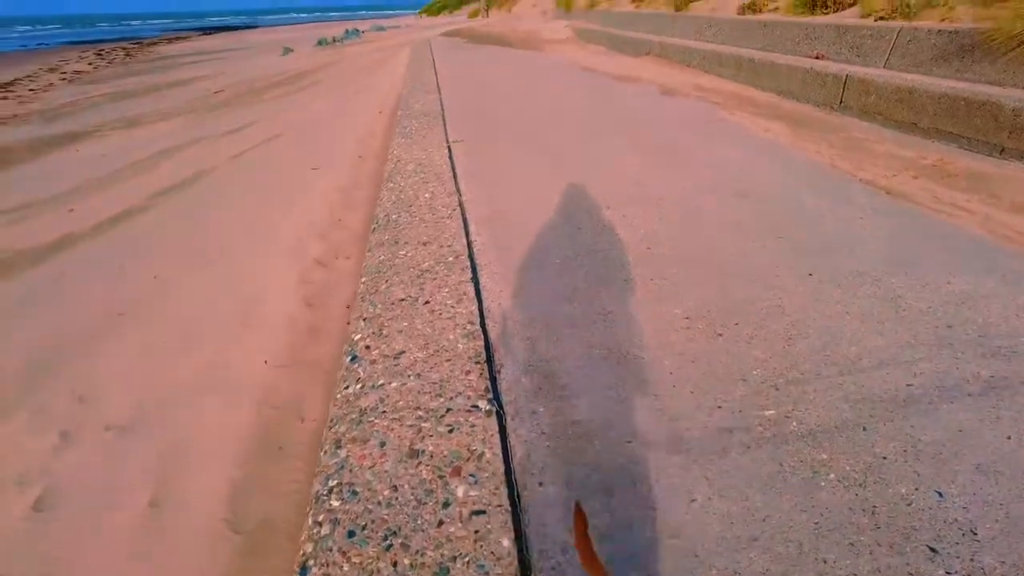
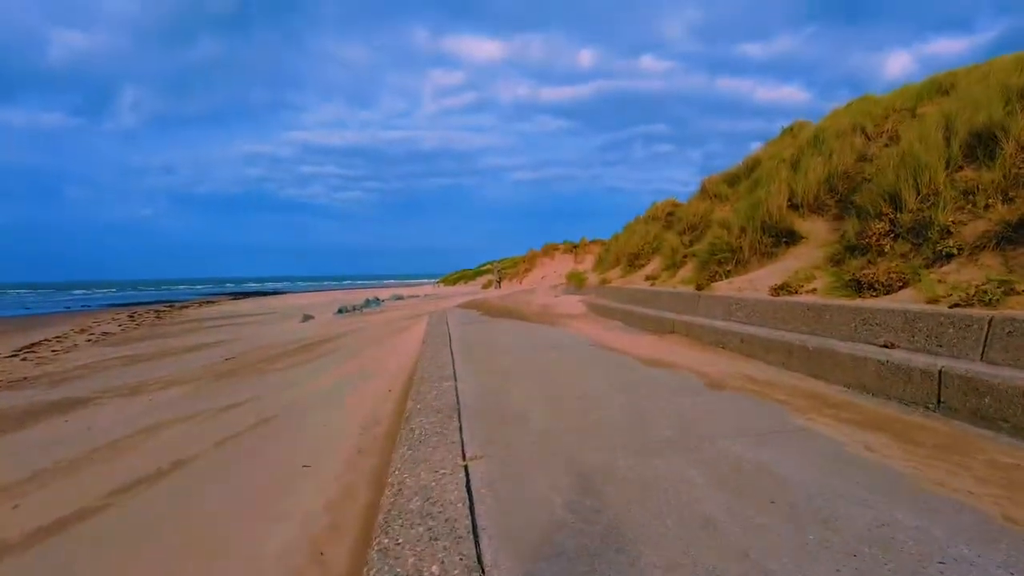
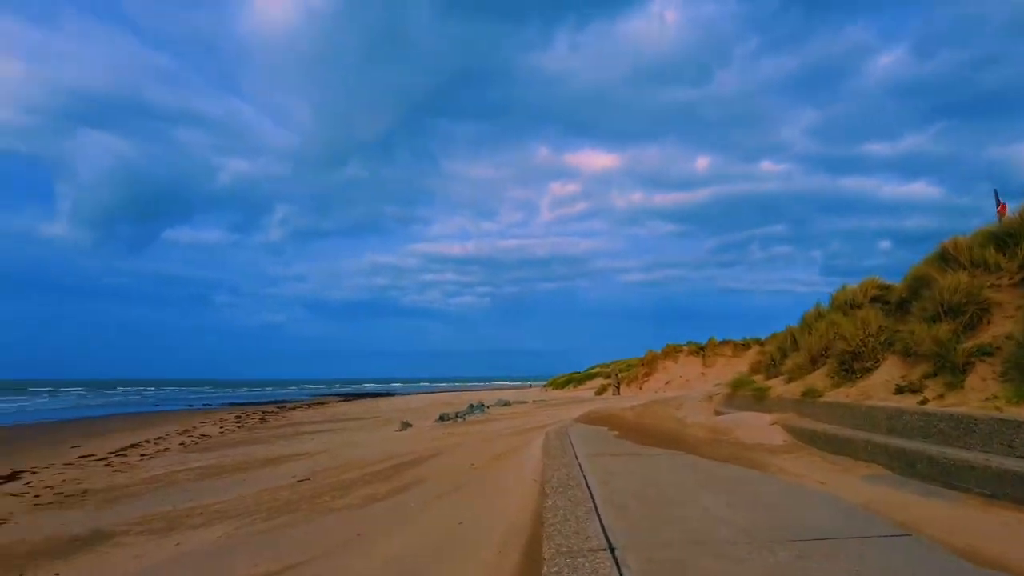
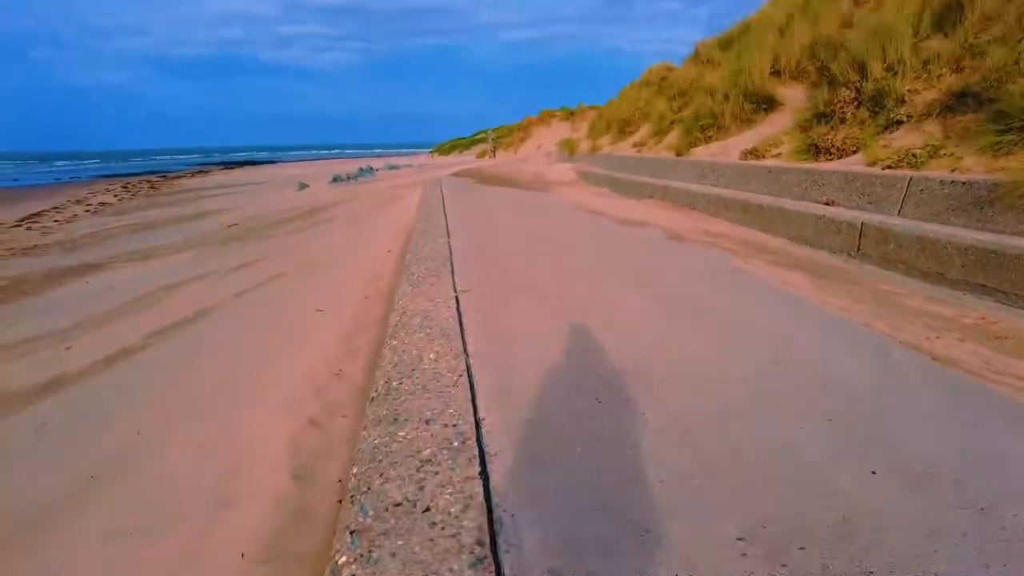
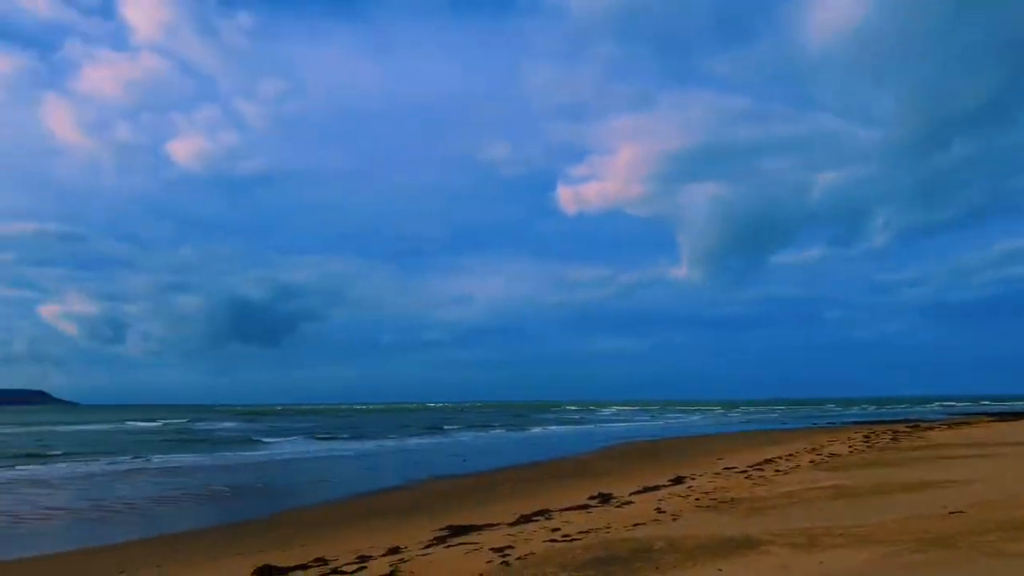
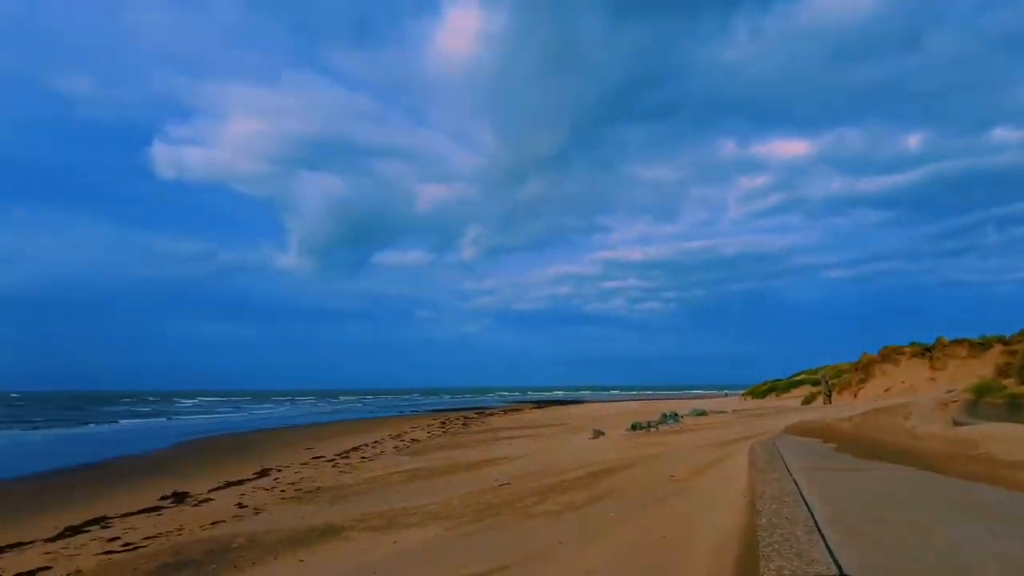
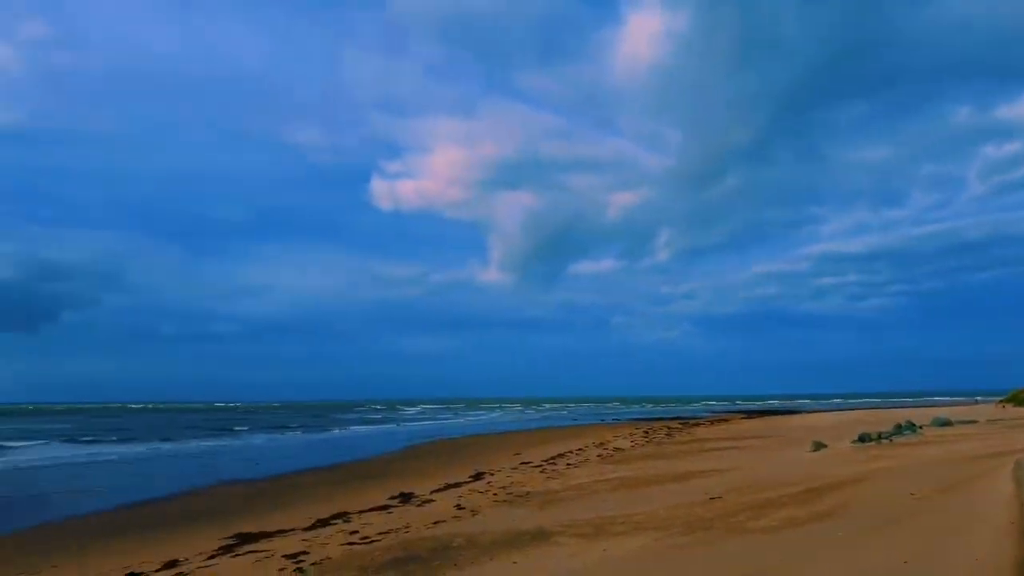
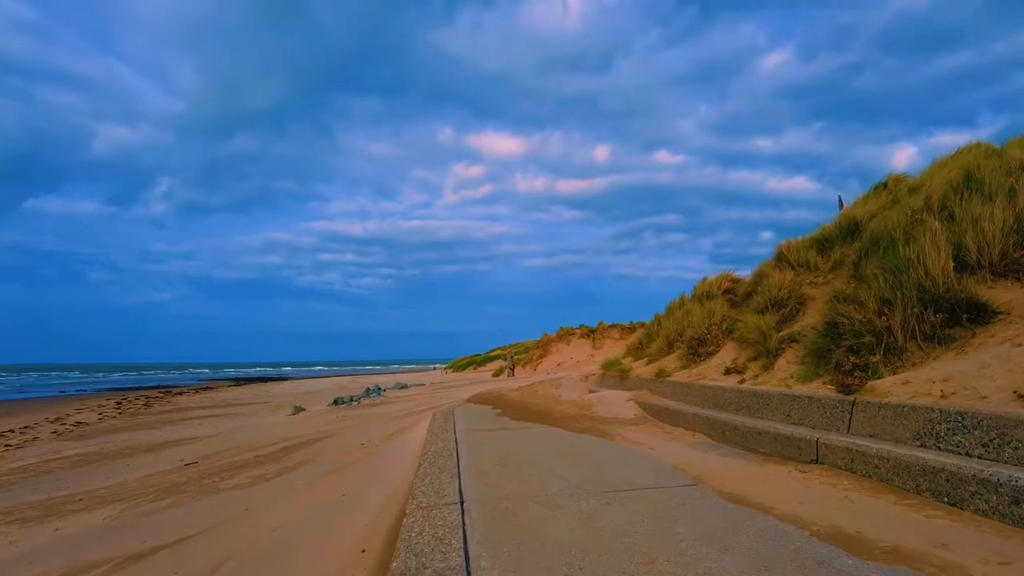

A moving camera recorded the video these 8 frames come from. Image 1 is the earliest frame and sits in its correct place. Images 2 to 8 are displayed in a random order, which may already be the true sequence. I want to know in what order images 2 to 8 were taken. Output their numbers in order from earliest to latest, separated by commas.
4, 2, 8, 3, 6, 7, 5
